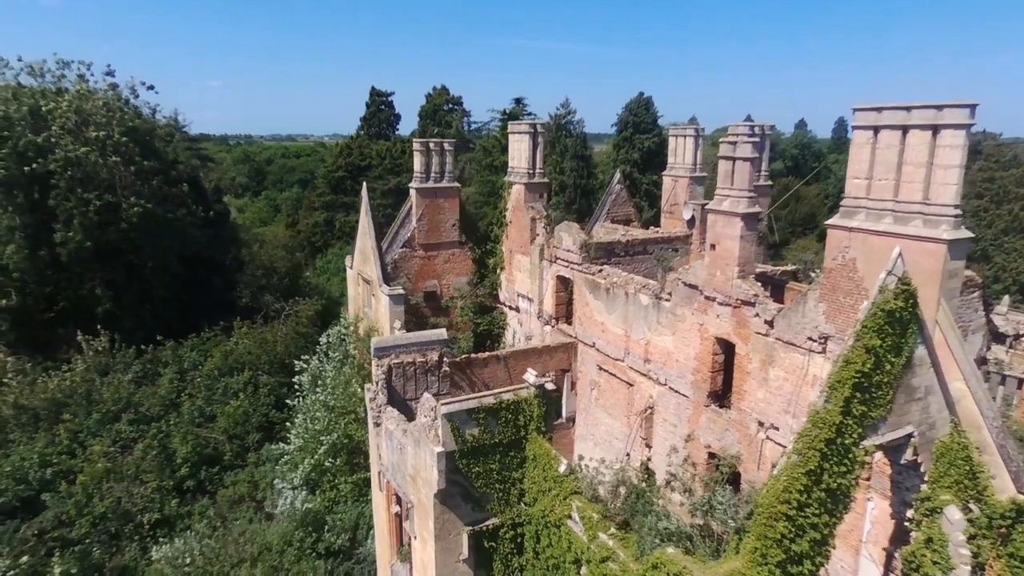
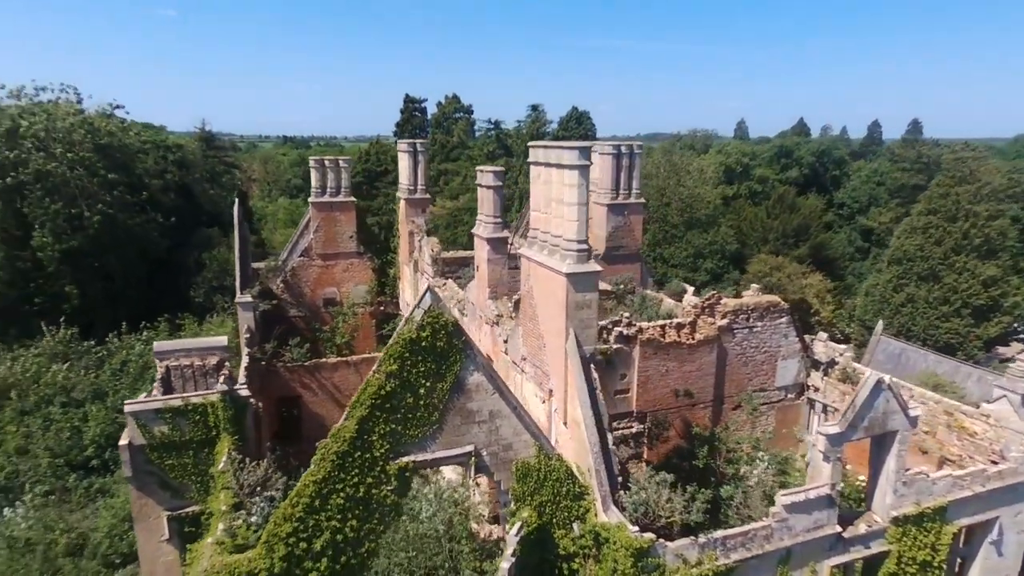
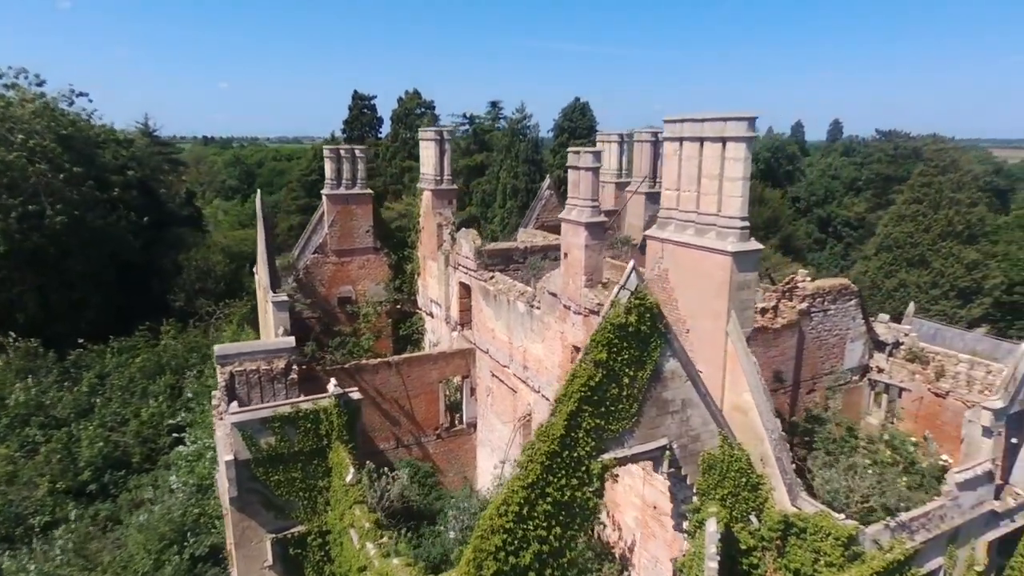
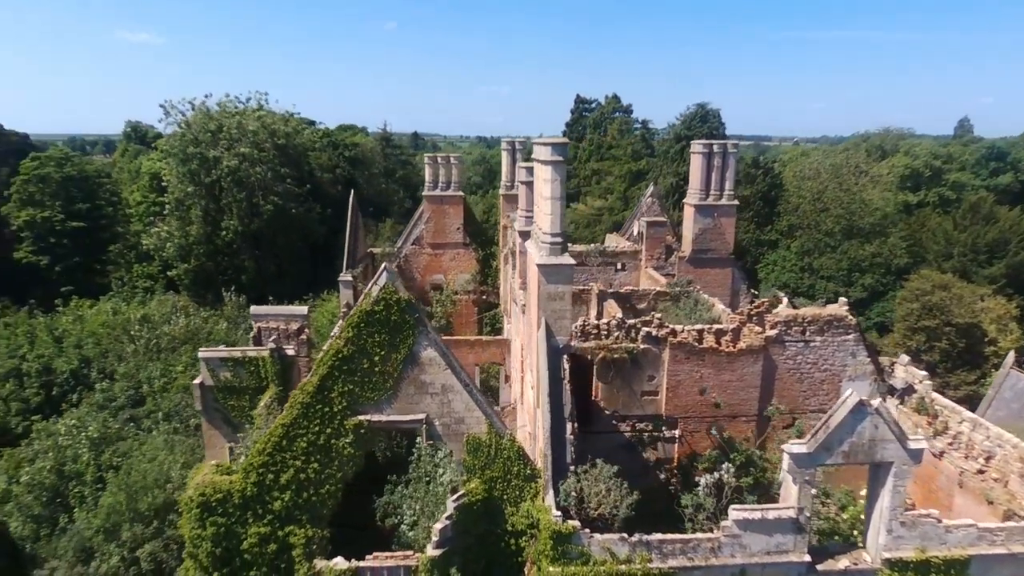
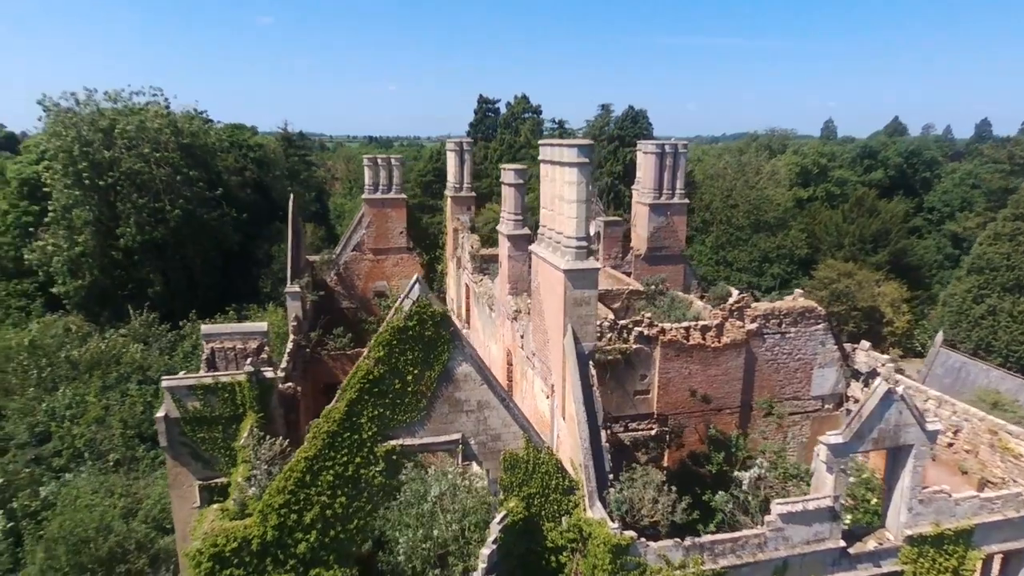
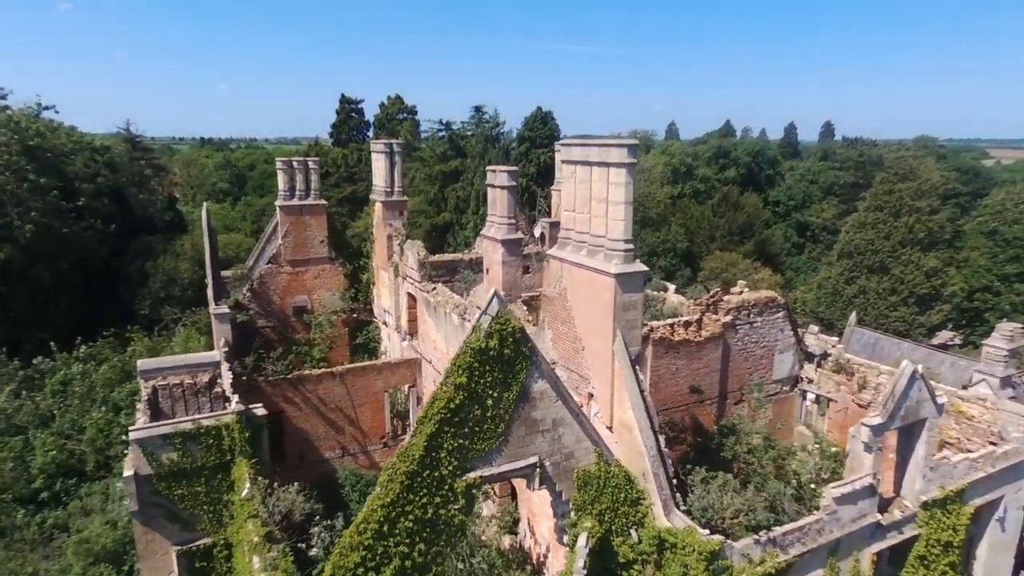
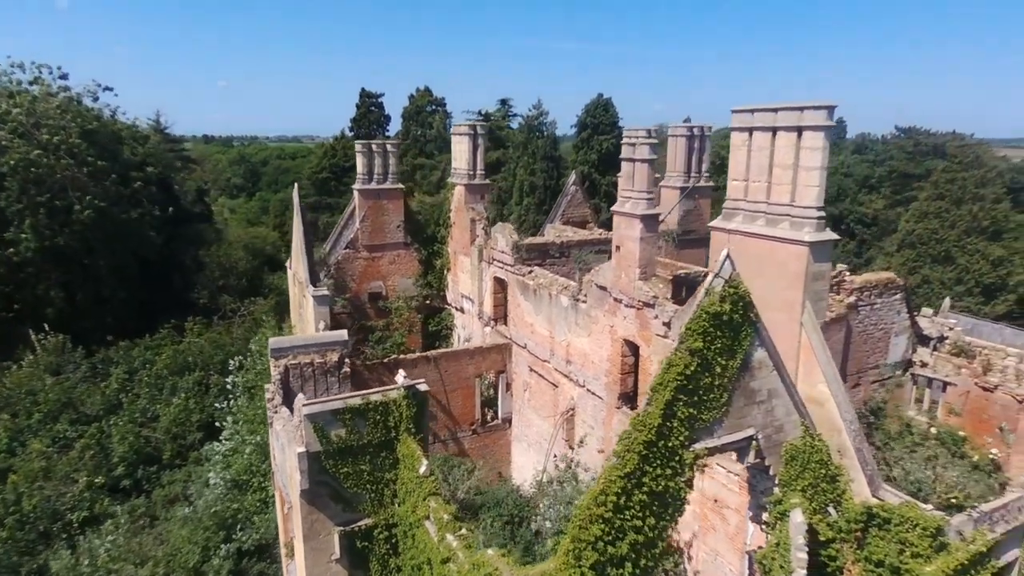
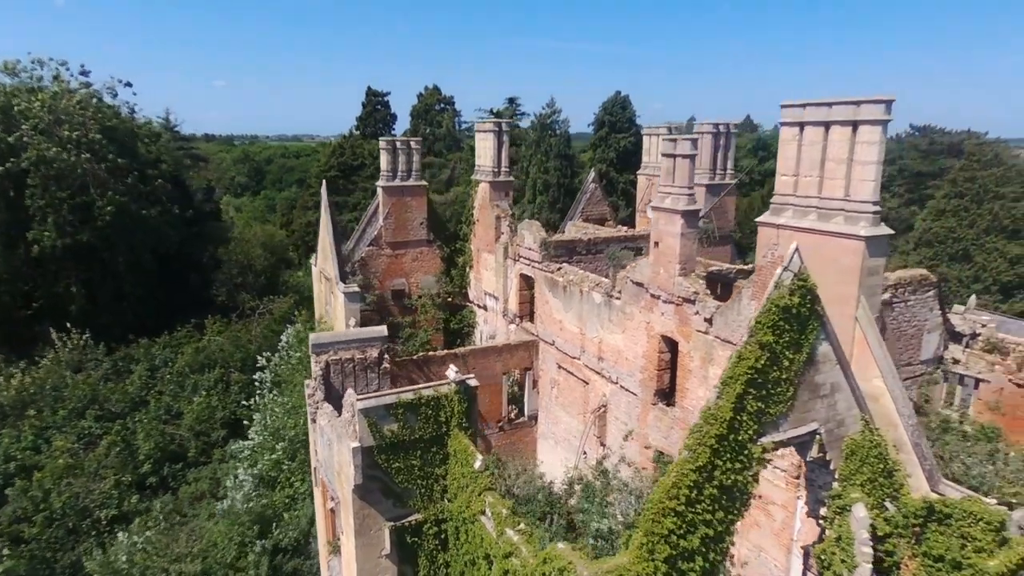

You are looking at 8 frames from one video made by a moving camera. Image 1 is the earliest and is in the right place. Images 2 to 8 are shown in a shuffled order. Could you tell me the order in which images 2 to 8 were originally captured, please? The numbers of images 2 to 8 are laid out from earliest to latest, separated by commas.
8, 7, 3, 6, 2, 5, 4
